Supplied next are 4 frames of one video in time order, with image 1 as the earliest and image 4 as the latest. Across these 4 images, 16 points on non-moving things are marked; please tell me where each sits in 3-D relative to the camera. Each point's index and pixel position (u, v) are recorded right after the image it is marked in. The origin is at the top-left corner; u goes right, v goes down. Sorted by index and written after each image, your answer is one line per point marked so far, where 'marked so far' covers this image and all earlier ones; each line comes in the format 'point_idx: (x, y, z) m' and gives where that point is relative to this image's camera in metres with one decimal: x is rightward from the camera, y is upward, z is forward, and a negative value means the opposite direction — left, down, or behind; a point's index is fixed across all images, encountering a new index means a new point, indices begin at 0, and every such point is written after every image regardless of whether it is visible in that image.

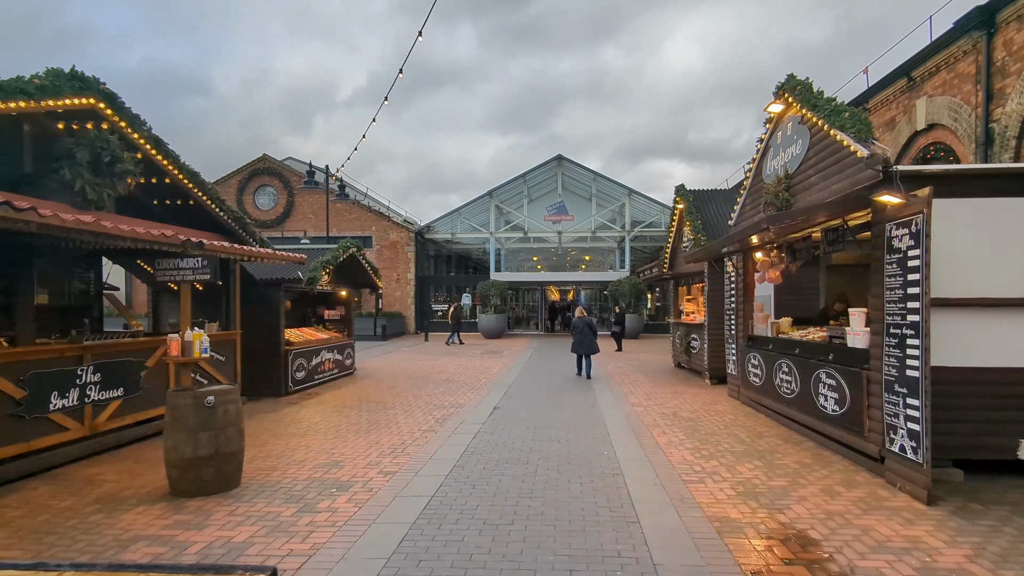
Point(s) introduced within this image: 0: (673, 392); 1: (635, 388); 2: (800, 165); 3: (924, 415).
0: (+2.7, -1.8, +10.6) m
1: (+2.2, -1.8, +11.1) m
2: (+3.2, +1.4, +6.9) m
3: (+3.0, -0.9, +4.6) m
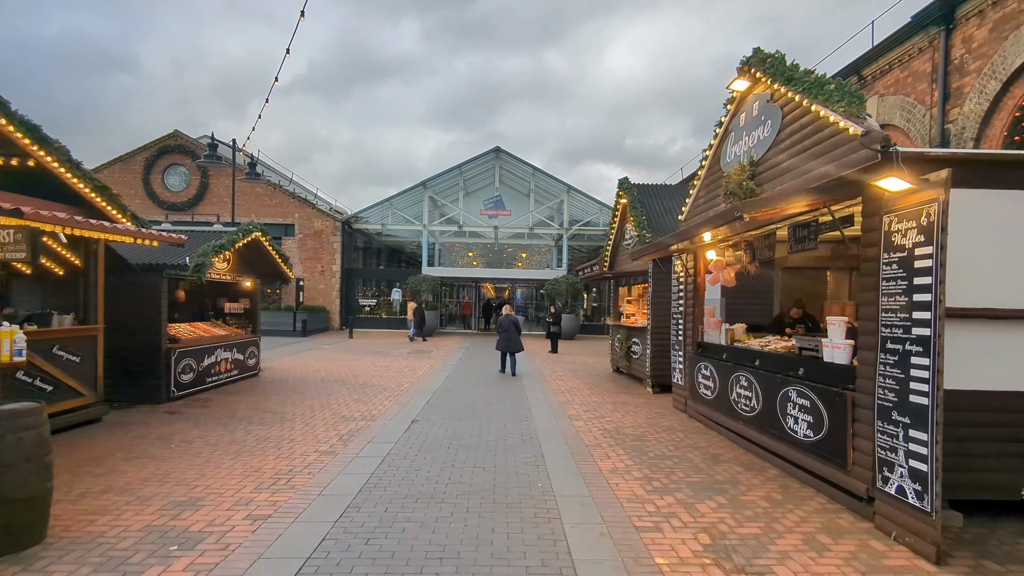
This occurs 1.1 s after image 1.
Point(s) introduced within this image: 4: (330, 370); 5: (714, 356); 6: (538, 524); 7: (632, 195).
0: (+1.6, -1.8, +9.6) m
1: (+1.0, -1.8, +10.1) m
2: (+2.5, +1.3, +6.0) m
3: (+2.5, -1.0, +3.7) m
4: (-4.1, -1.8, +13.9) m
5: (+2.5, -0.8, +7.7) m
6: (+0.2, -1.6, +4.3) m
7: (+2.3, +1.7, +11.7) m
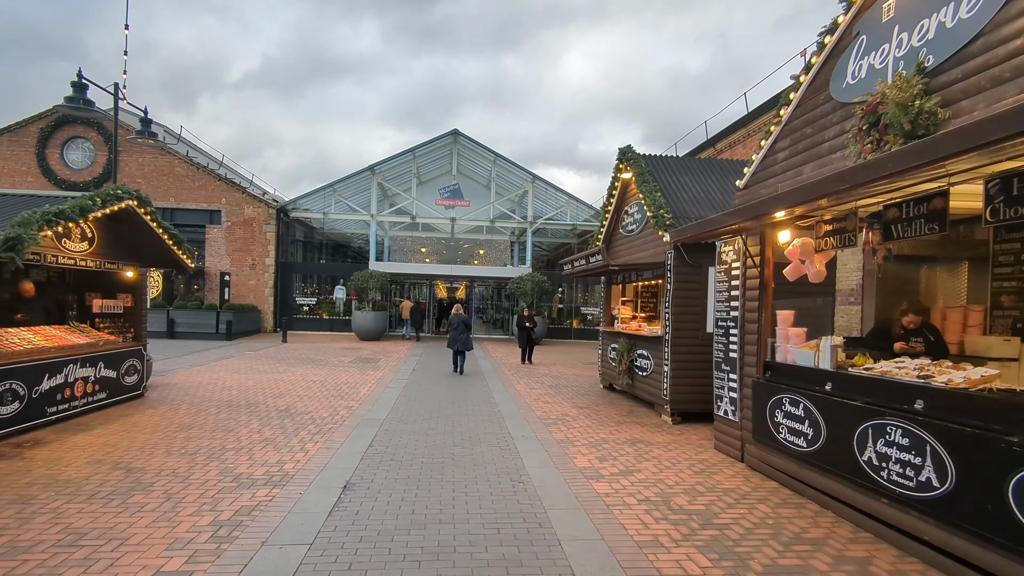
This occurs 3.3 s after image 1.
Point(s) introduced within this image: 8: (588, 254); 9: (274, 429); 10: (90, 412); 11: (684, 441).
0: (+1.3, -1.7, +7.0) m
1: (+0.7, -1.7, +7.4) m
2: (+2.6, +1.4, +3.5) m
3: (+2.7, -0.9, +1.1) m
4: (-4.7, -1.7, +10.8) m
5: (+2.4, -0.8, +5.1) m
6: (+0.4, -1.6, +1.6) m
7: (+1.9, +1.8, +9.2) m
8: (+1.2, +0.5, +10.0) m
9: (-2.9, -1.7, +7.4) m
10: (-5.4, -1.6, +7.9) m
11: (+2.0, -1.7, +7.0) m
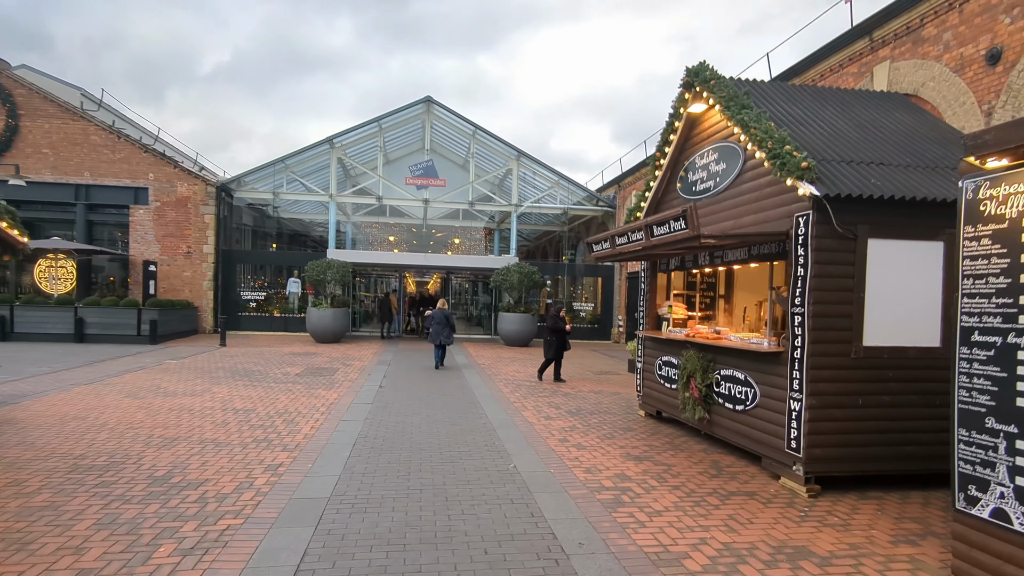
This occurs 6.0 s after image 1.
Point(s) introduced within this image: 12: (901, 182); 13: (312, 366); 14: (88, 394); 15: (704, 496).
0: (+1.7, -1.6, +3.8) m
1: (+1.0, -1.6, +4.1) m
2: (+3.1, +1.5, +0.3) m
3: (+3.4, -0.9, -2.0) m
4: (-4.5, -1.6, +7.3) m
5: (+2.8, -0.7, +1.9) m
6: (+1.0, -1.5, -1.7) m
7: (+2.1, +1.9, +5.9) m
8: (+1.4, +0.7, +6.7) m
9: (-2.6, -1.6, +4.0) m
10: (-5.2, -1.5, +4.4) m
11: (+2.3, -1.6, +3.8) m
12: (+3.3, +0.9, +5.1) m
13: (-4.3, -1.7, +13.4) m
14: (-6.2, -1.5, +9.1) m
15: (+1.5, -1.7, +4.9) m
